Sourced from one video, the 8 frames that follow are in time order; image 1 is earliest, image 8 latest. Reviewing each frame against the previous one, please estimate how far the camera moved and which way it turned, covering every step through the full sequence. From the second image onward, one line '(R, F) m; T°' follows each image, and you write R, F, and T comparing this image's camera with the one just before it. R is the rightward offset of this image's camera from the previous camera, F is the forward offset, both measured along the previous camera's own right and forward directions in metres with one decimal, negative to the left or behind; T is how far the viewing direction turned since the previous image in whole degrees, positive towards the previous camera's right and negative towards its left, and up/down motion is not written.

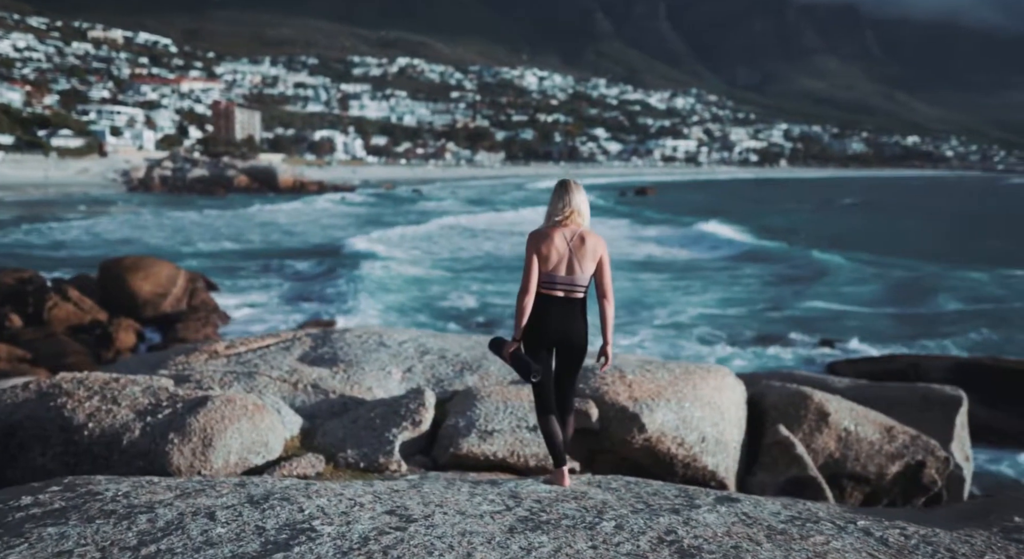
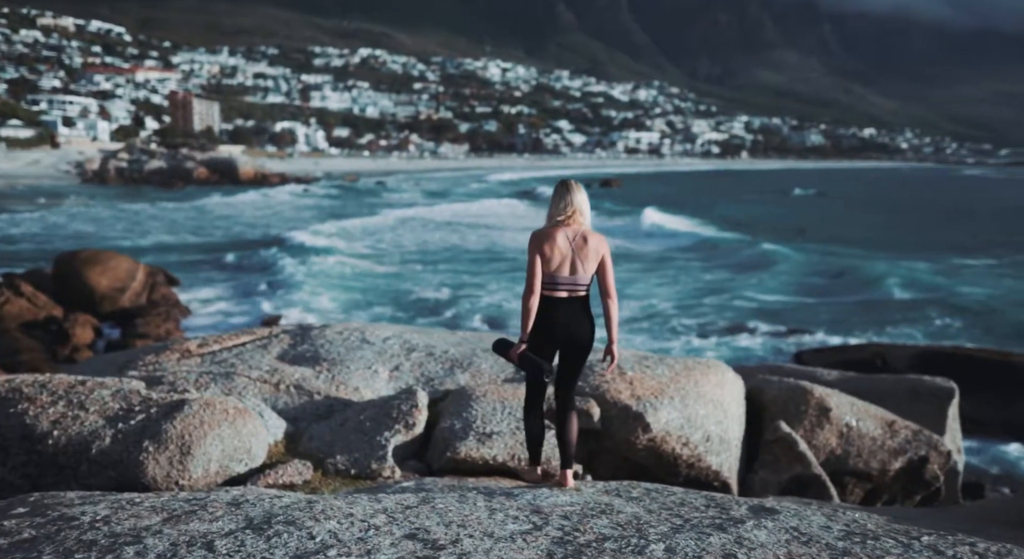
(-0.2, +0.3) m; +2°
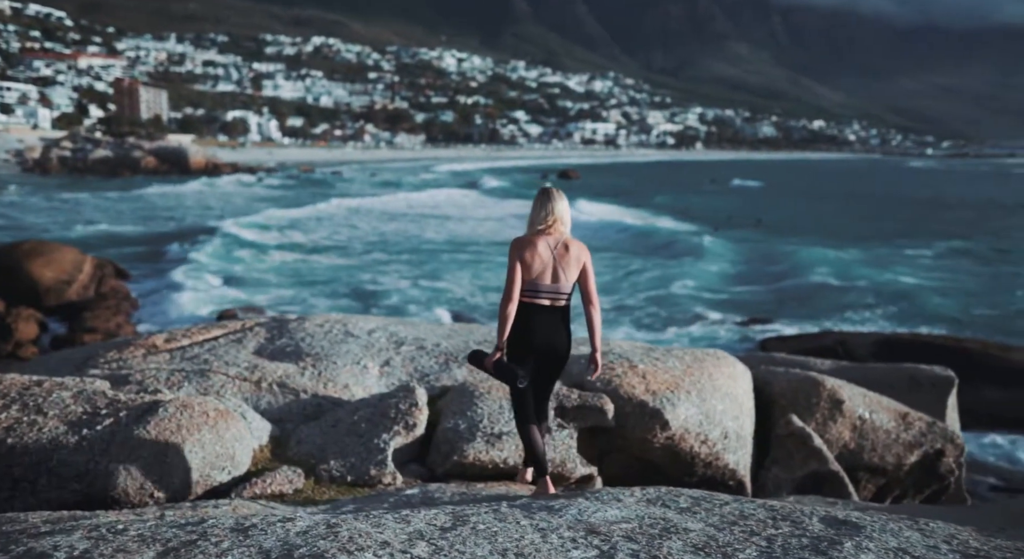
(-0.3, +0.4) m; +3°
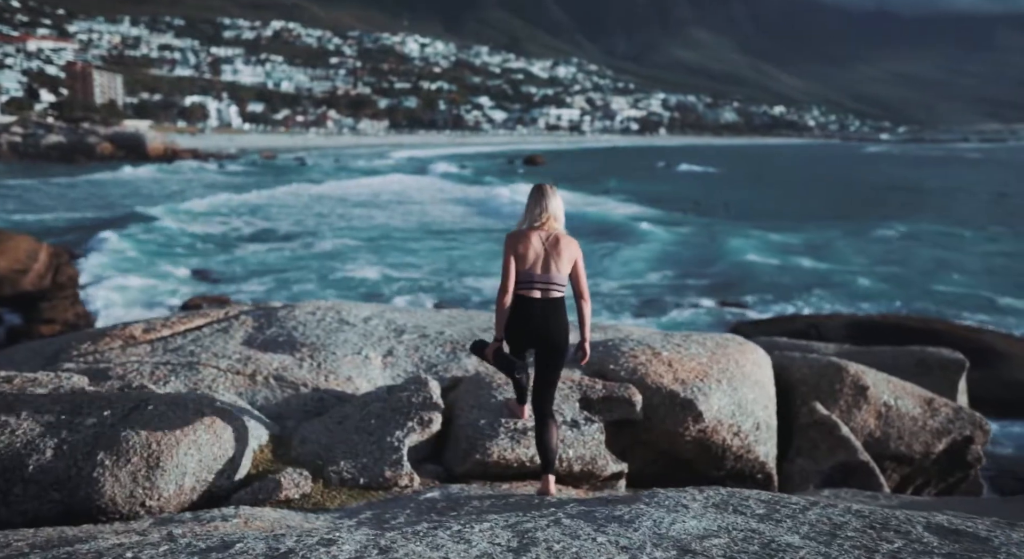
(-0.3, +0.4) m; +2°
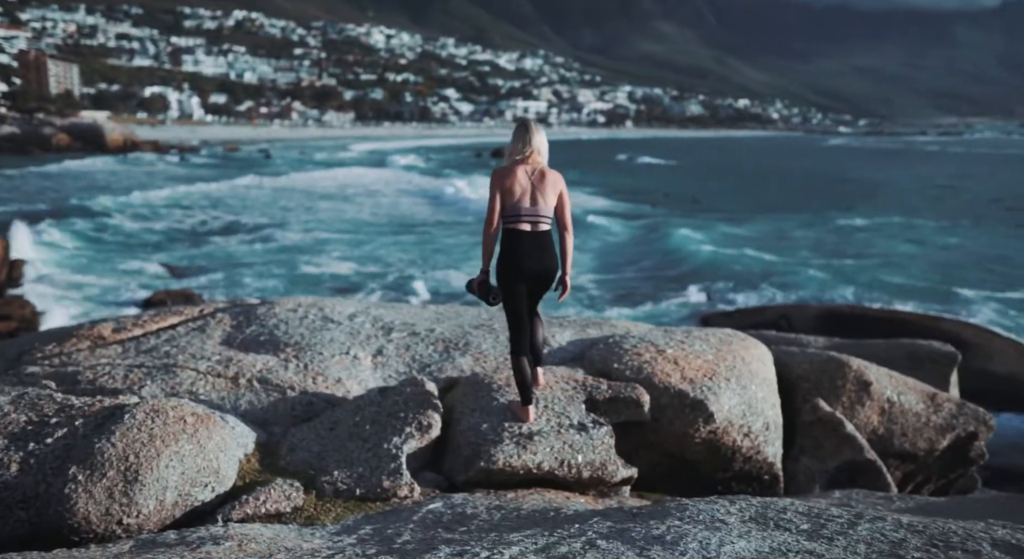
(-0.2, +0.2) m; +2°
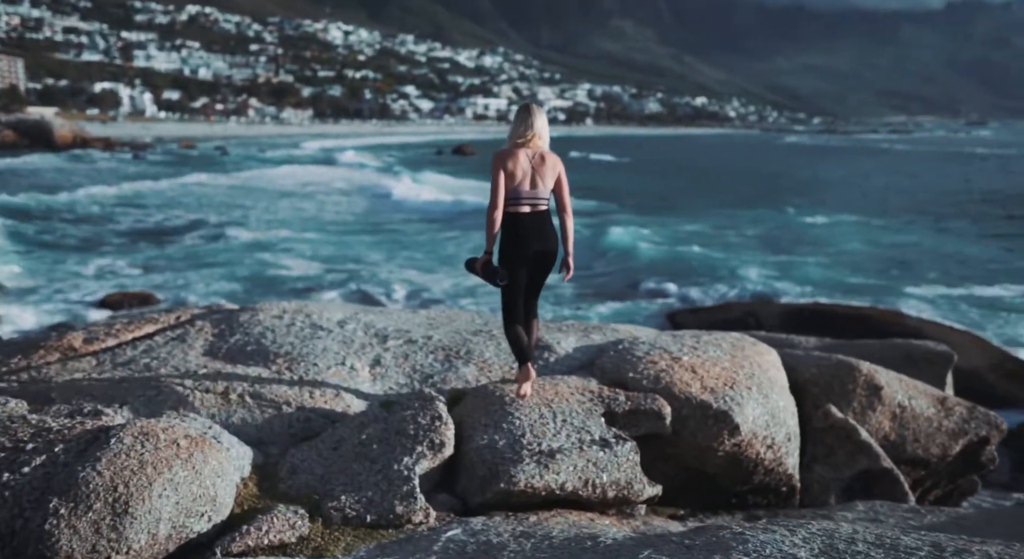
(-0.2, +0.3) m; +3°
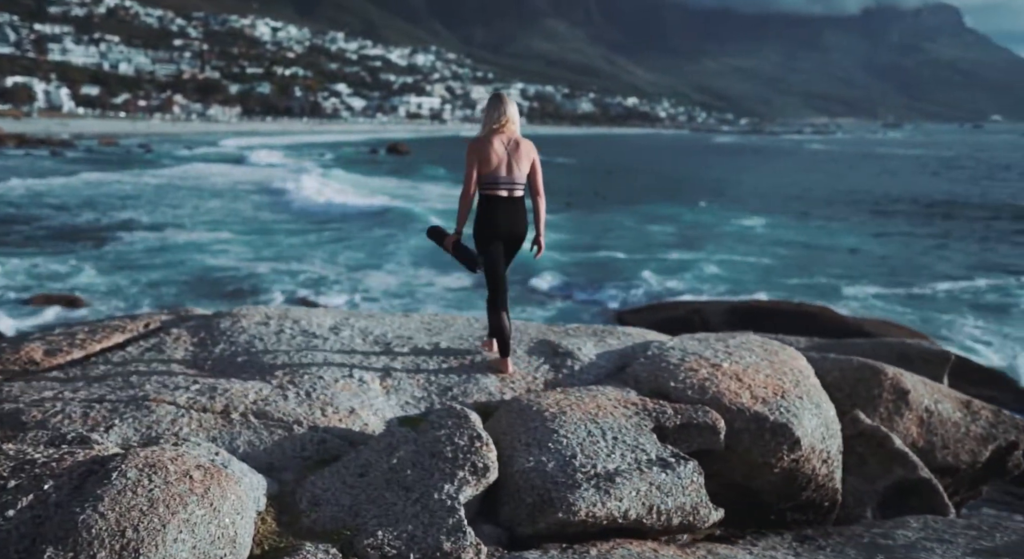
(-0.4, +0.4) m; +4°
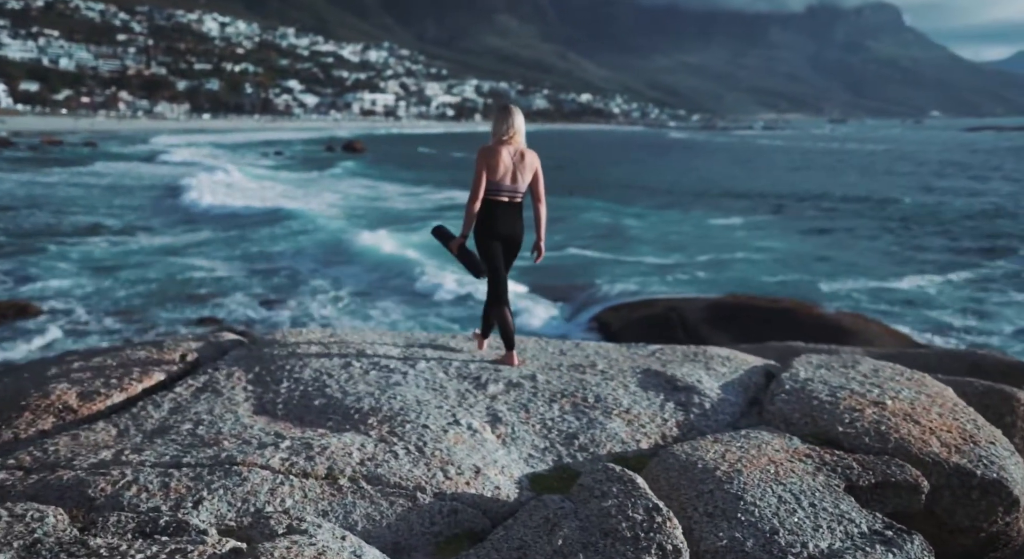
(-0.7, +0.6) m; +3°
